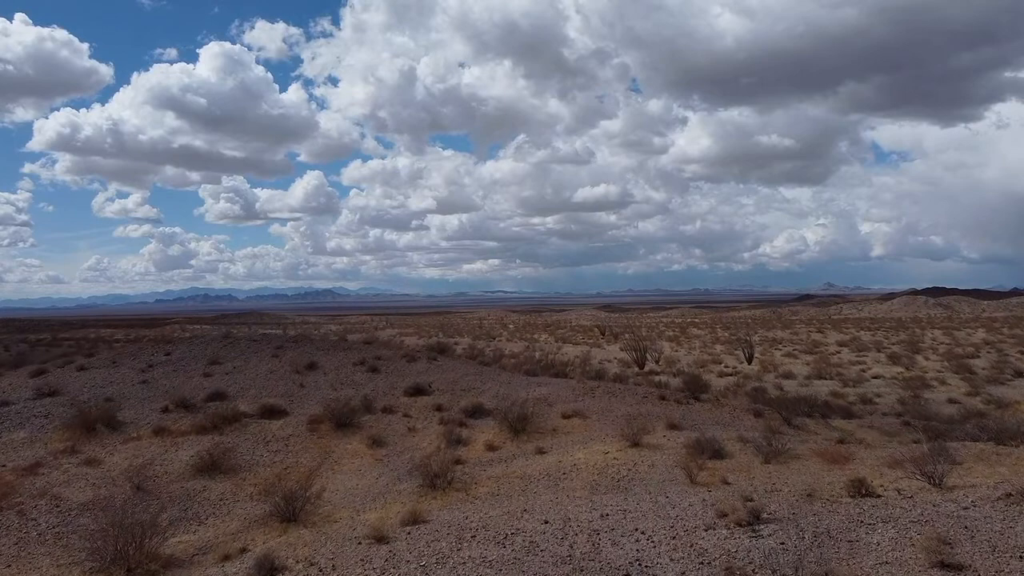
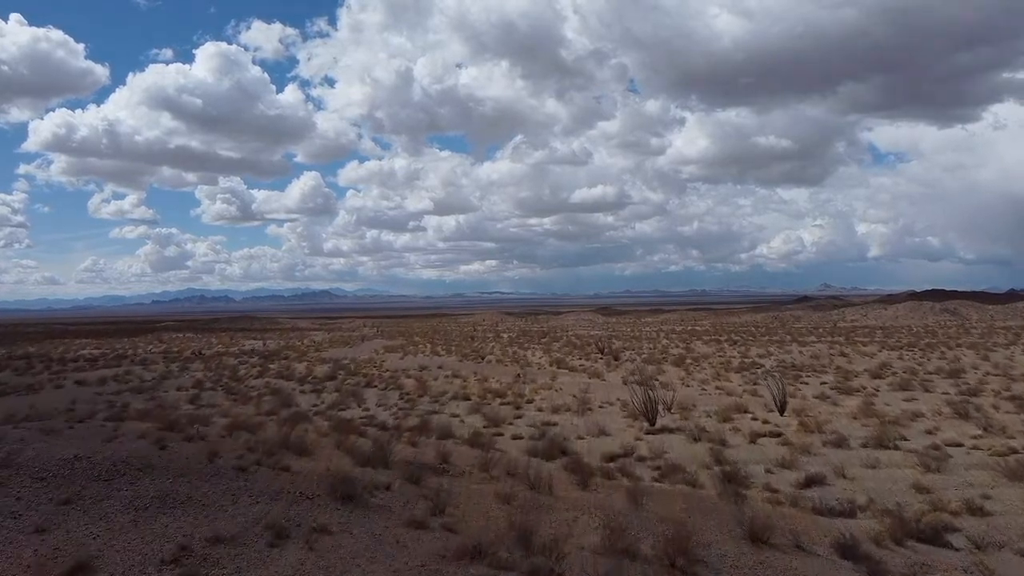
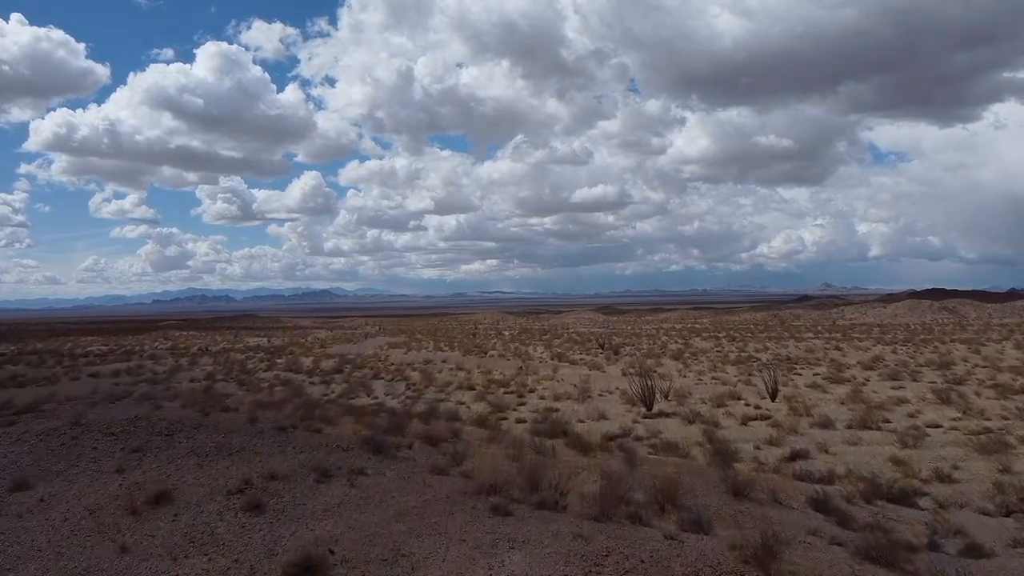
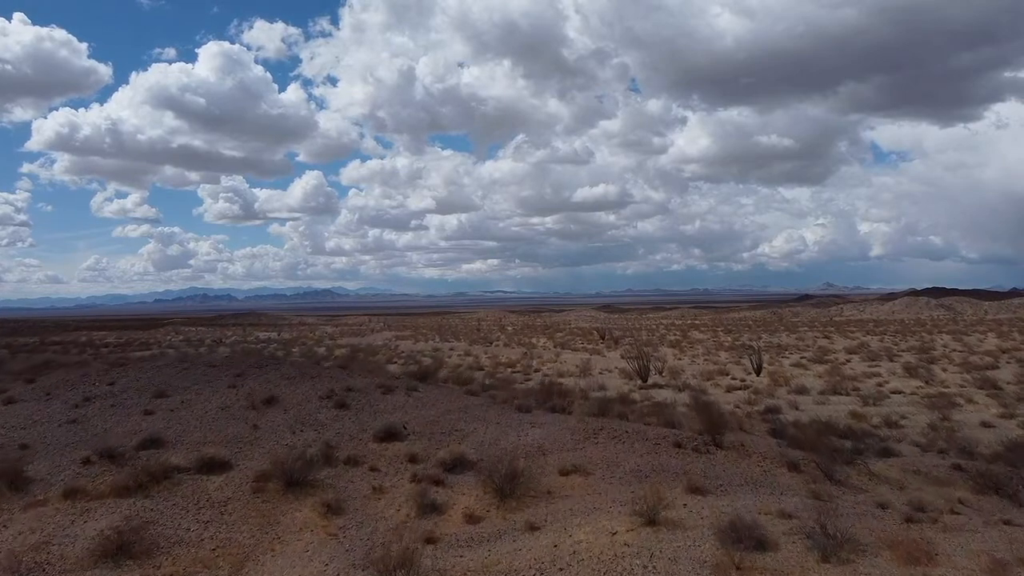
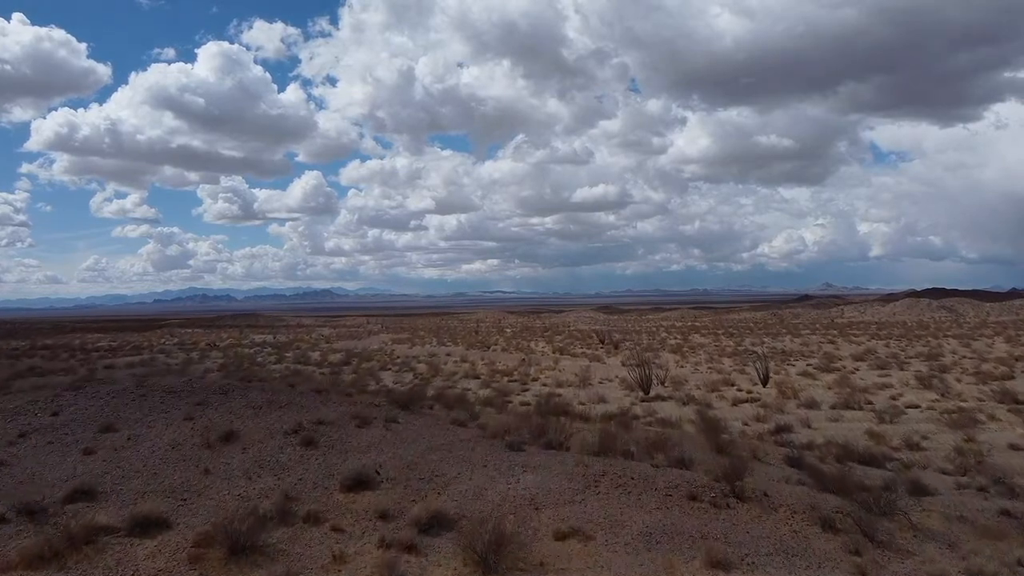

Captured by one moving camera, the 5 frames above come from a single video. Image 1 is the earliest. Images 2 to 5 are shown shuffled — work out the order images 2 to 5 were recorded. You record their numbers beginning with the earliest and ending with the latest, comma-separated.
4, 5, 3, 2
